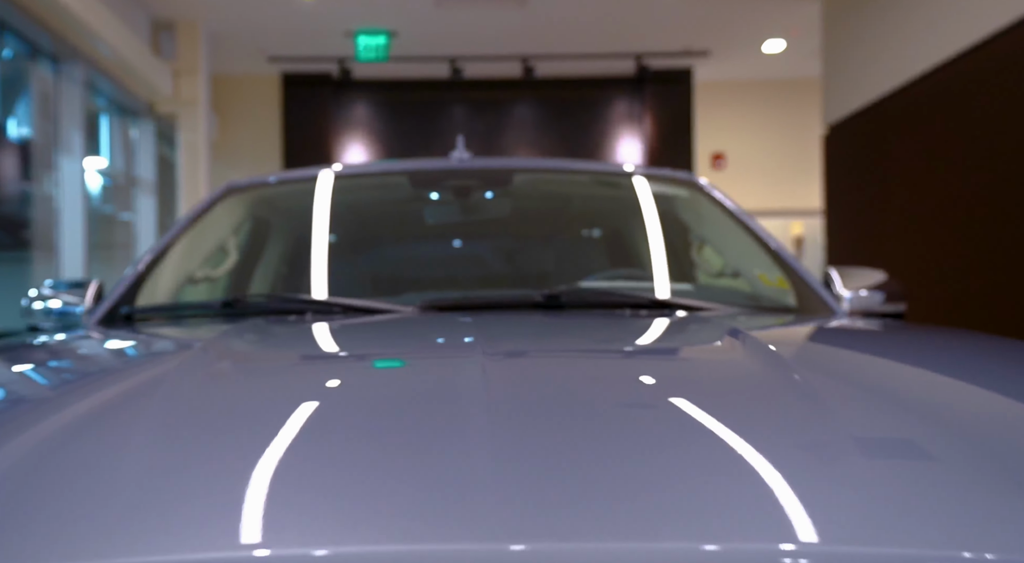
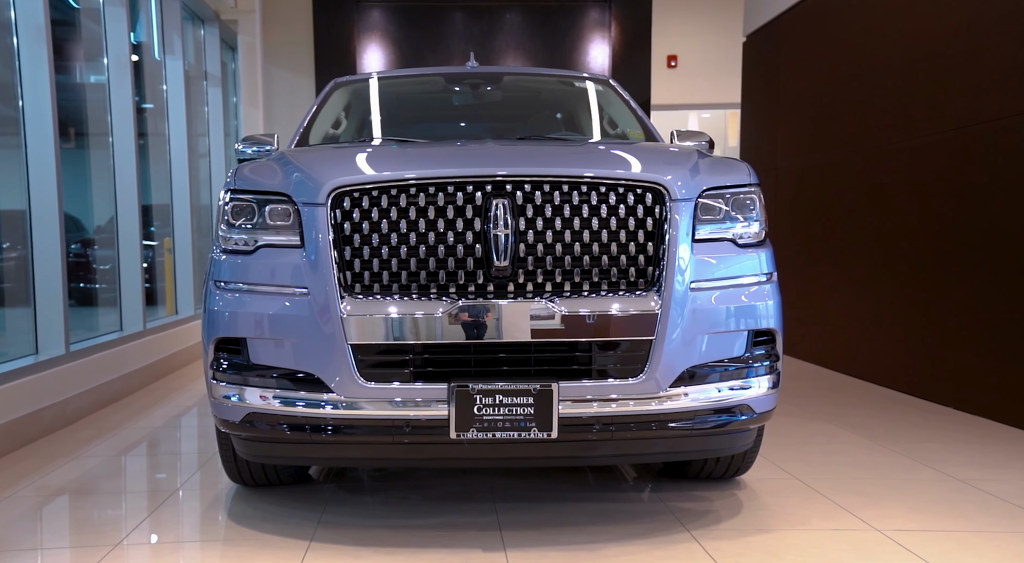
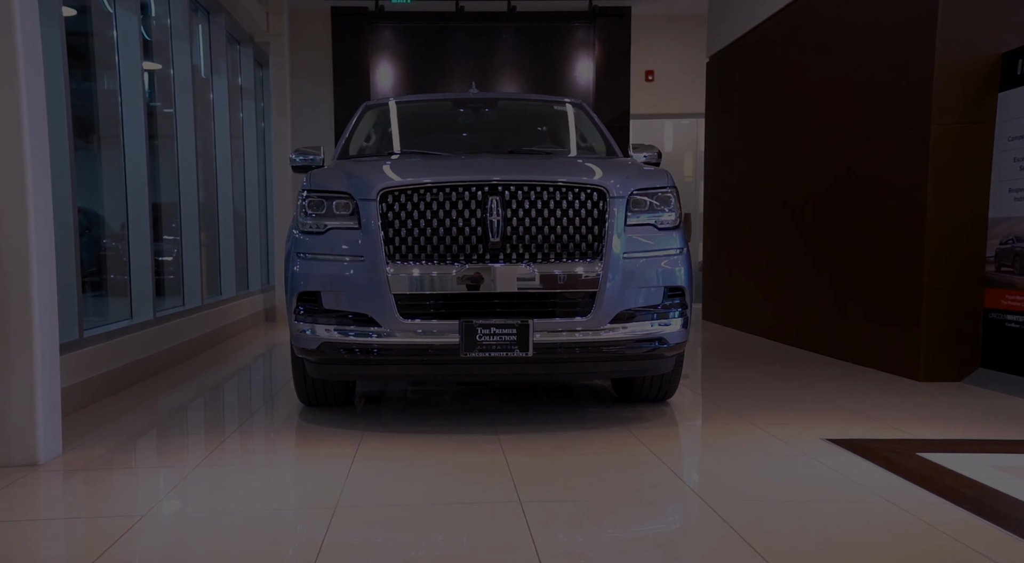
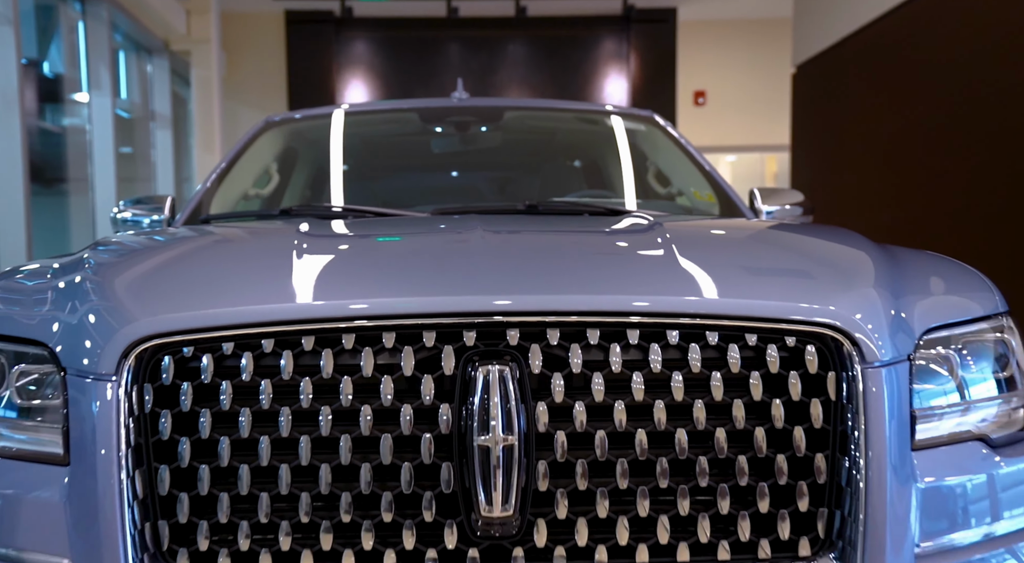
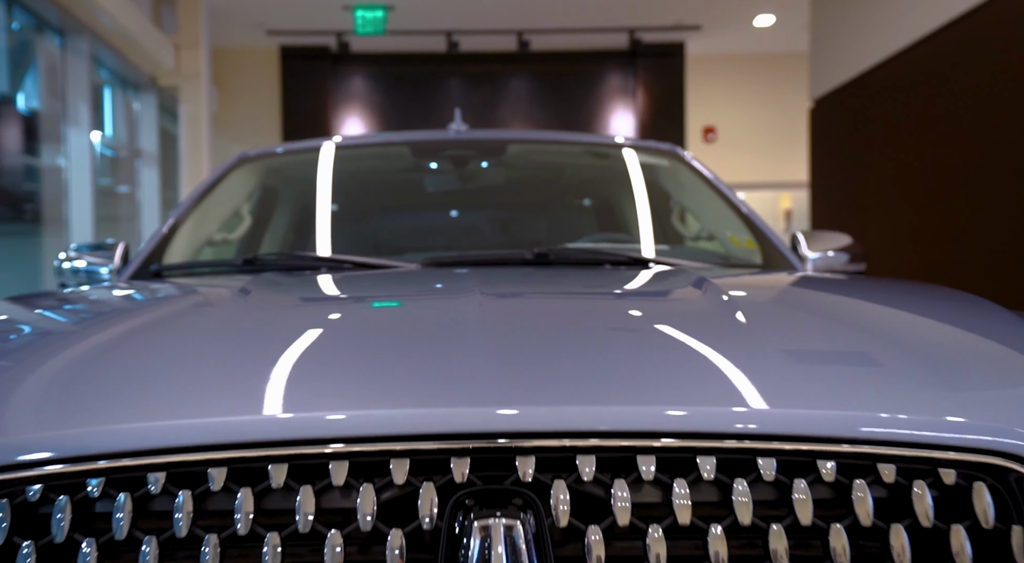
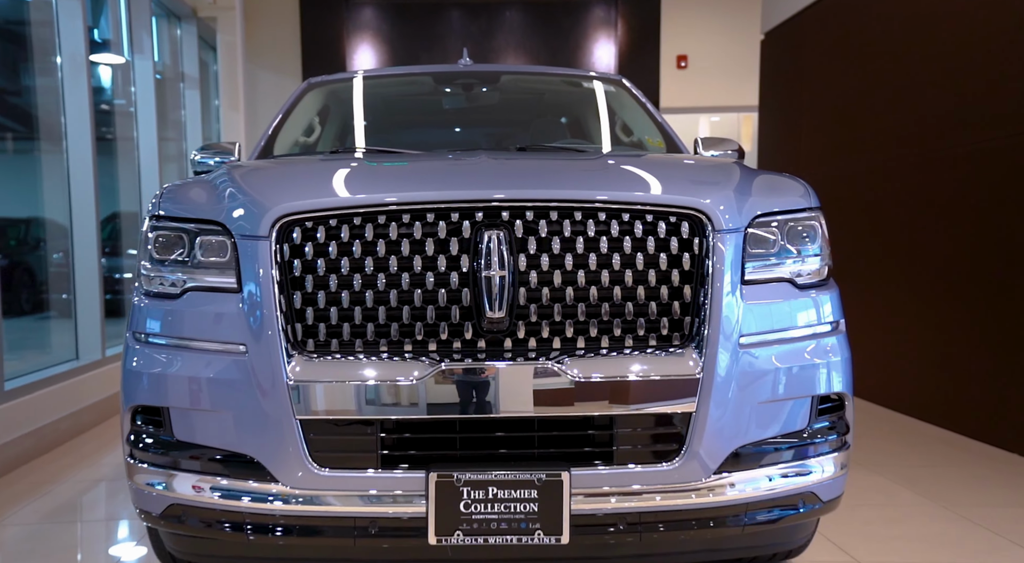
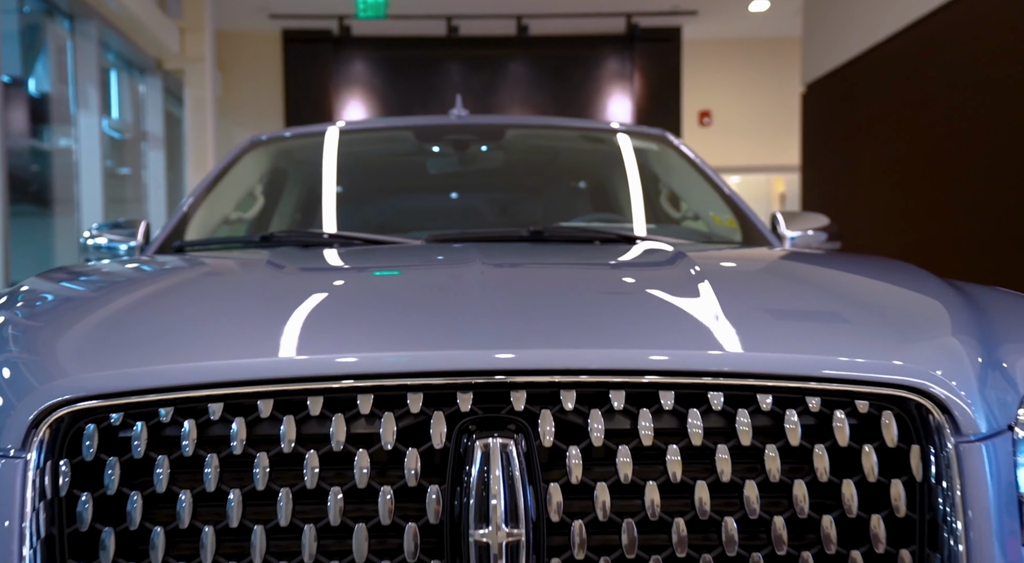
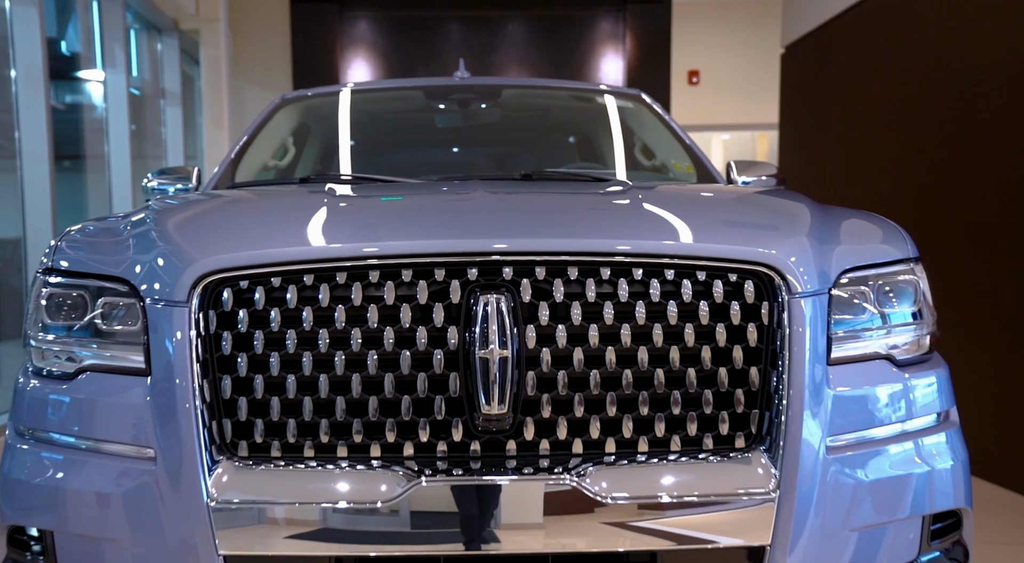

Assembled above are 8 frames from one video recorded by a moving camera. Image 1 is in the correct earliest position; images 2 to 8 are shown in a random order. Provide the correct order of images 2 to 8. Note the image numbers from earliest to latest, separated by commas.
5, 7, 4, 8, 6, 2, 3
